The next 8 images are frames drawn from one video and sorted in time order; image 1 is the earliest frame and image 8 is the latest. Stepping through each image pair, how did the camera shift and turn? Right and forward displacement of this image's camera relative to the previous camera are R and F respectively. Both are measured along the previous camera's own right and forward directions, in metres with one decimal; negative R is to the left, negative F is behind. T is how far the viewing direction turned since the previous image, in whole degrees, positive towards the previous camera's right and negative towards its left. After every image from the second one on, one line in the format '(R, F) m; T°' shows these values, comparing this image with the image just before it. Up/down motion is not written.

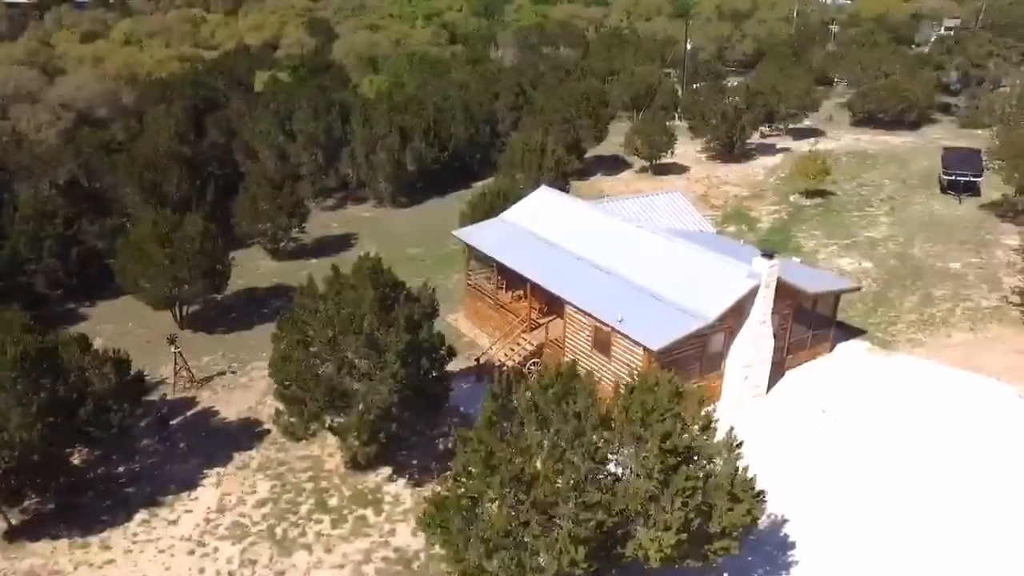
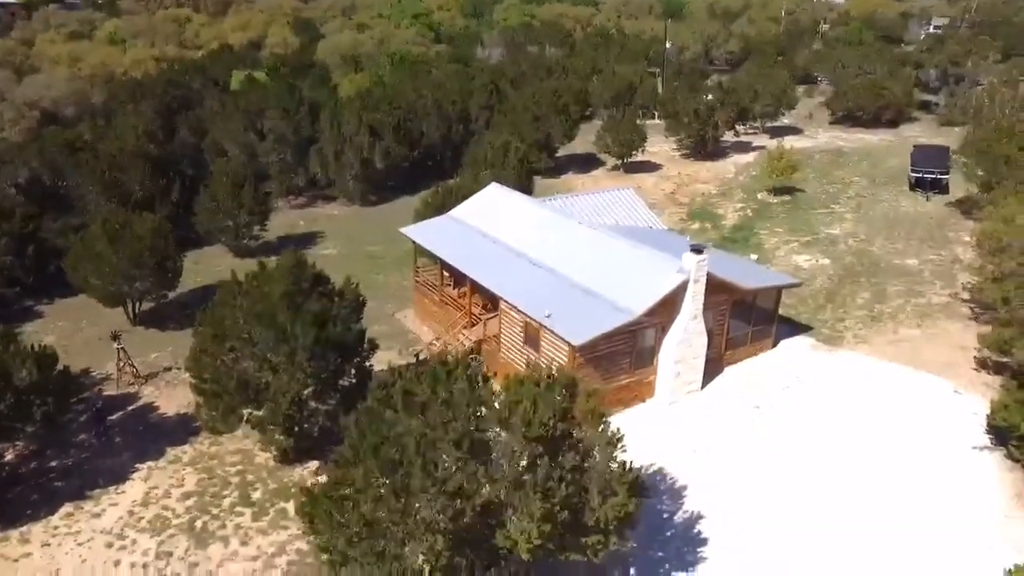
(+2.1, 0.0) m; 0°
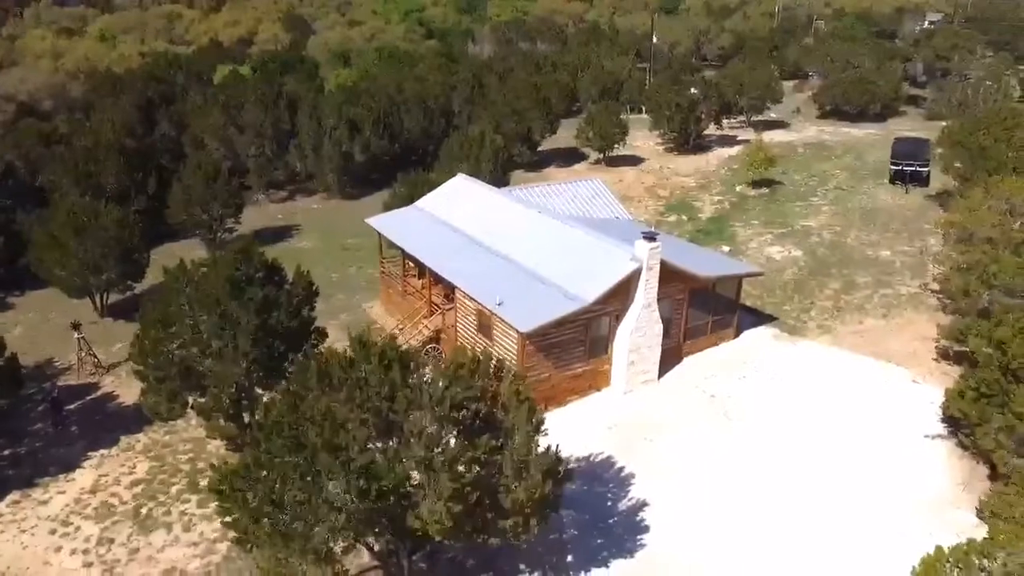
(+1.4, +0.1) m; 0°
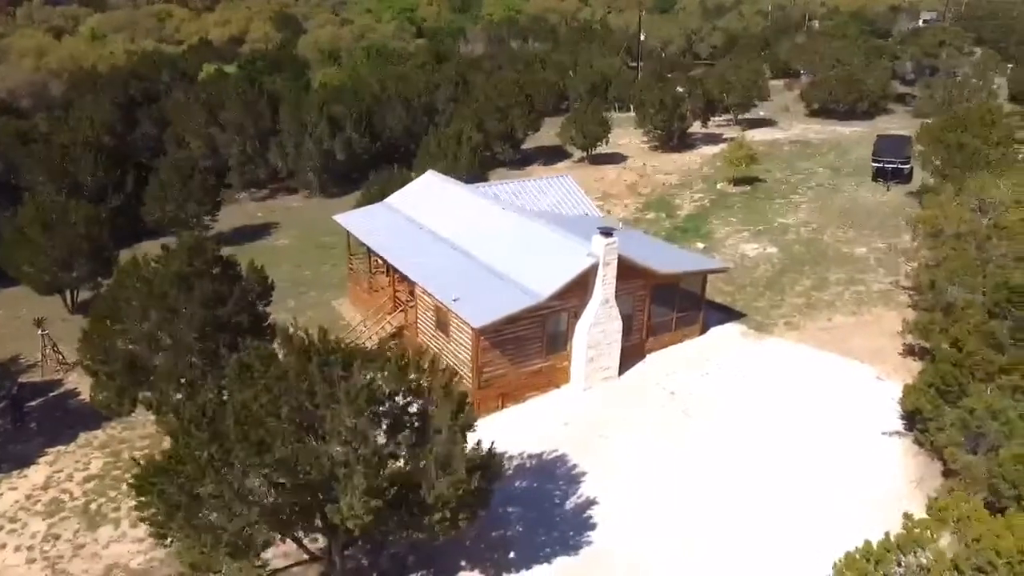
(+1.3, +0.1) m; 0°
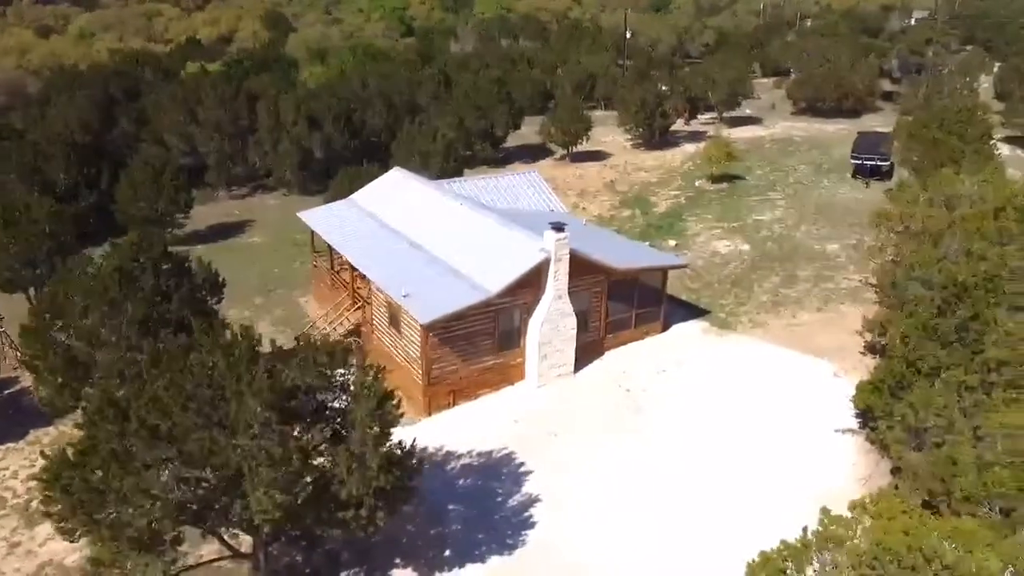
(+1.4, +0.2) m; 0°
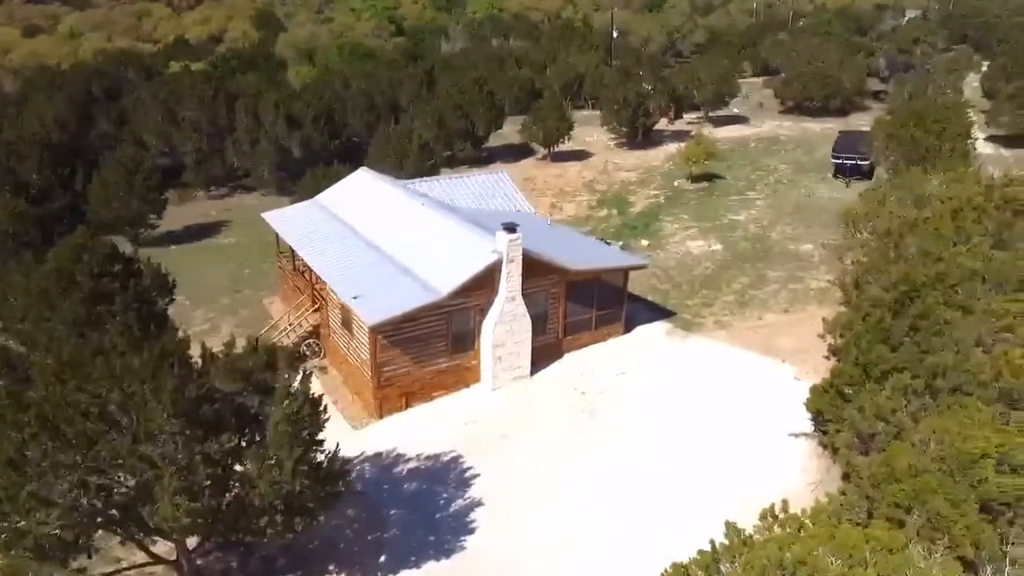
(+1.3, +0.3) m; 0°
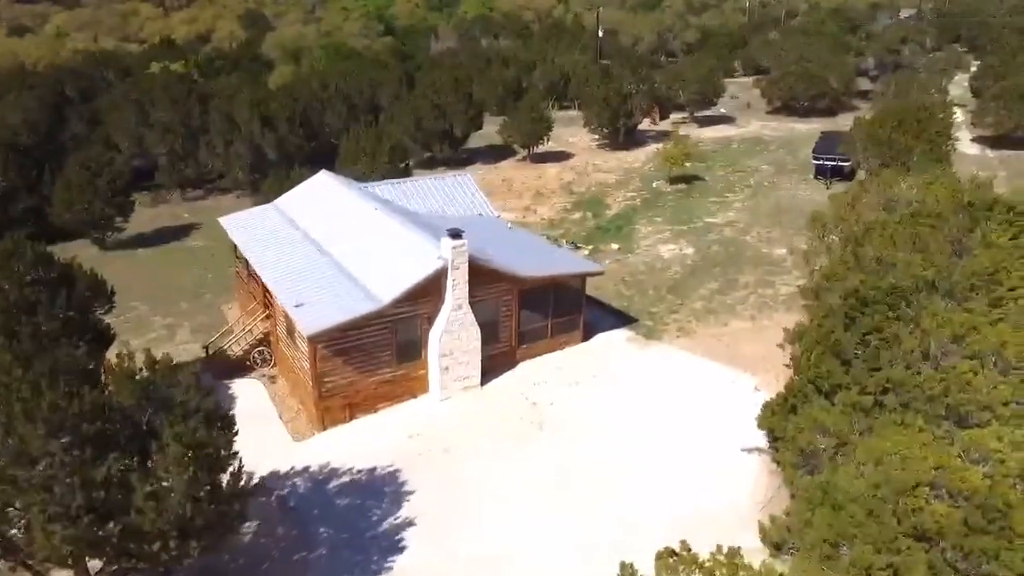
(+1.5, +0.6) m; 0°
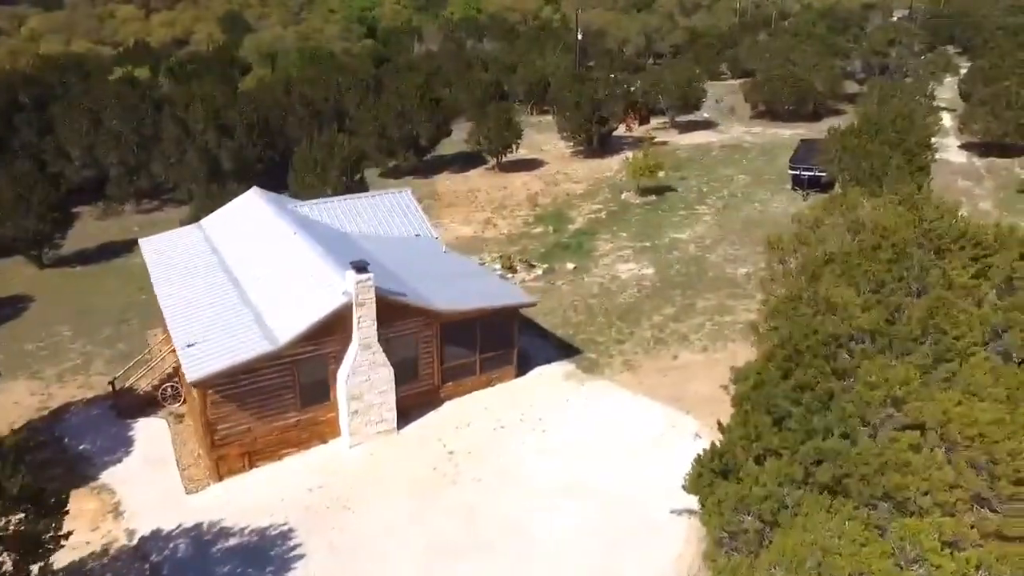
(+2.2, +1.8) m; 0°
